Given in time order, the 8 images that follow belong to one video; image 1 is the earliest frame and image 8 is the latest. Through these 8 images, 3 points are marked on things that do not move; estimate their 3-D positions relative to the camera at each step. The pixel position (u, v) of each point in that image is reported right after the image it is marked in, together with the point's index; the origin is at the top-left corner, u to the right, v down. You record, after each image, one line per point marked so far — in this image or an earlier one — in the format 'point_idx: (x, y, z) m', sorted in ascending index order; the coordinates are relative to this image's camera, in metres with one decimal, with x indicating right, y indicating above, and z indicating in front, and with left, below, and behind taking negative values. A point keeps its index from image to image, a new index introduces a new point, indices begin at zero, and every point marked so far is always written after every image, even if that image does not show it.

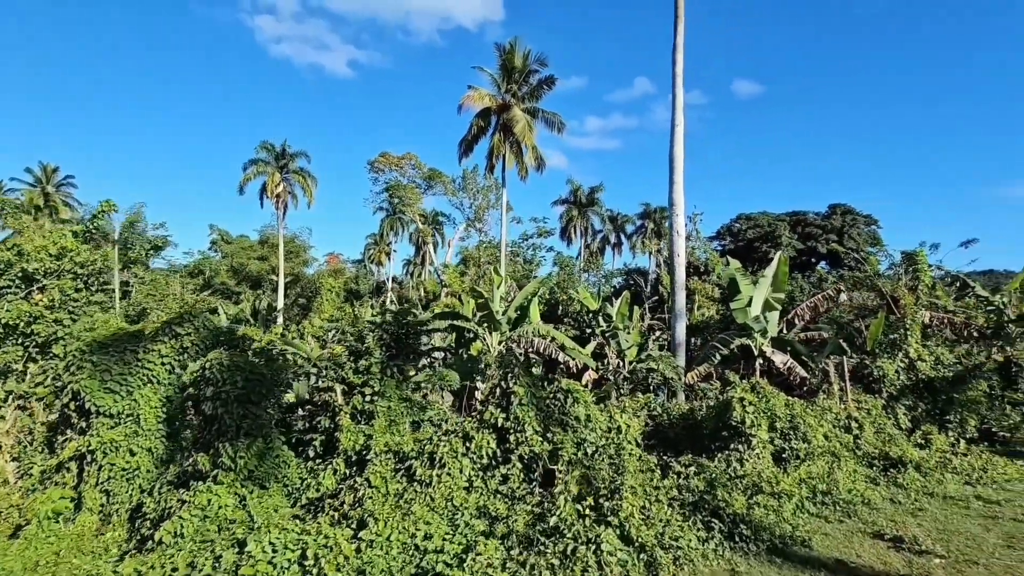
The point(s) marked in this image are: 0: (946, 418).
0: (+7.3, -2.2, +8.5) m
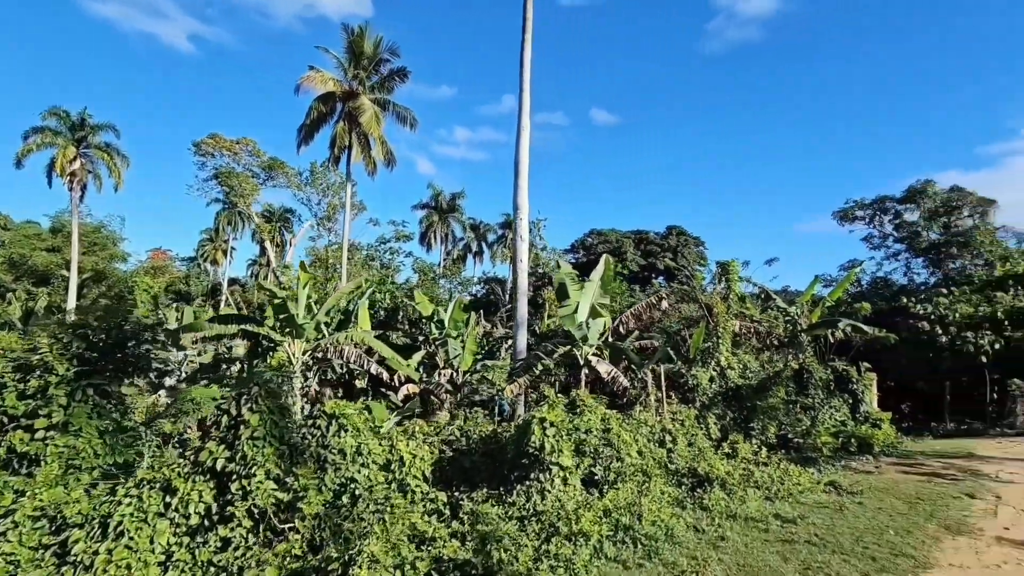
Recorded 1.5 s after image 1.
0: (+4.0, -2.3, +8.6) m
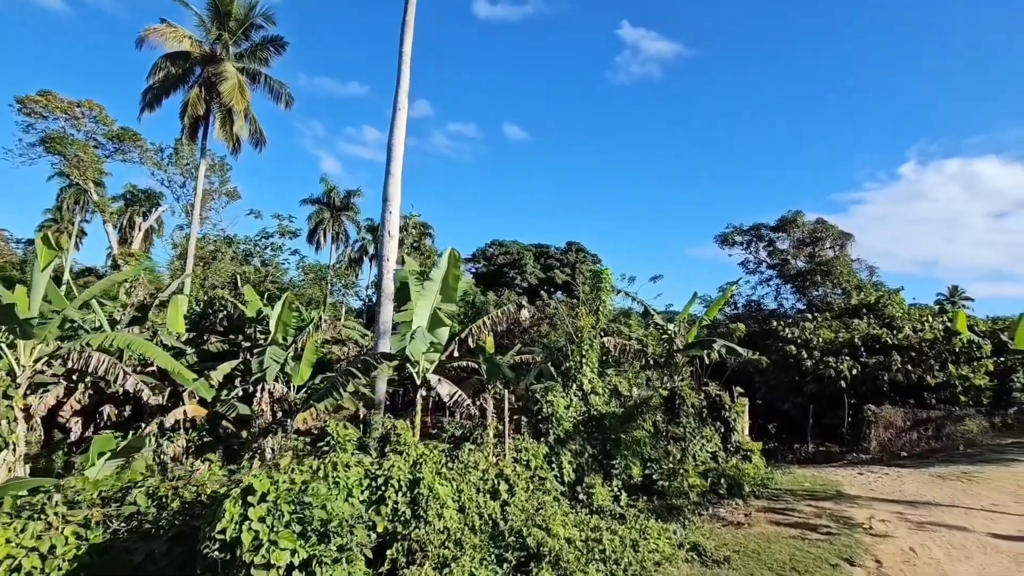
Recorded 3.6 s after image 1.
0: (+1.4, -2.5, +7.2) m
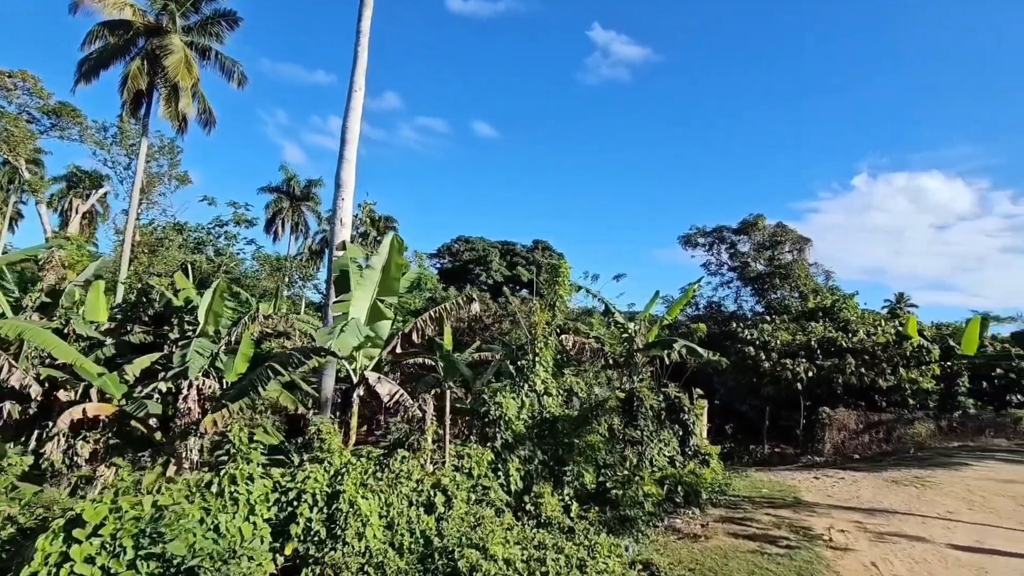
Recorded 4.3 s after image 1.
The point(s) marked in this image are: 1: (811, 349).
0: (+0.7, -2.4, +6.7) m
1: (+9.9, -2.0, +17.0) m
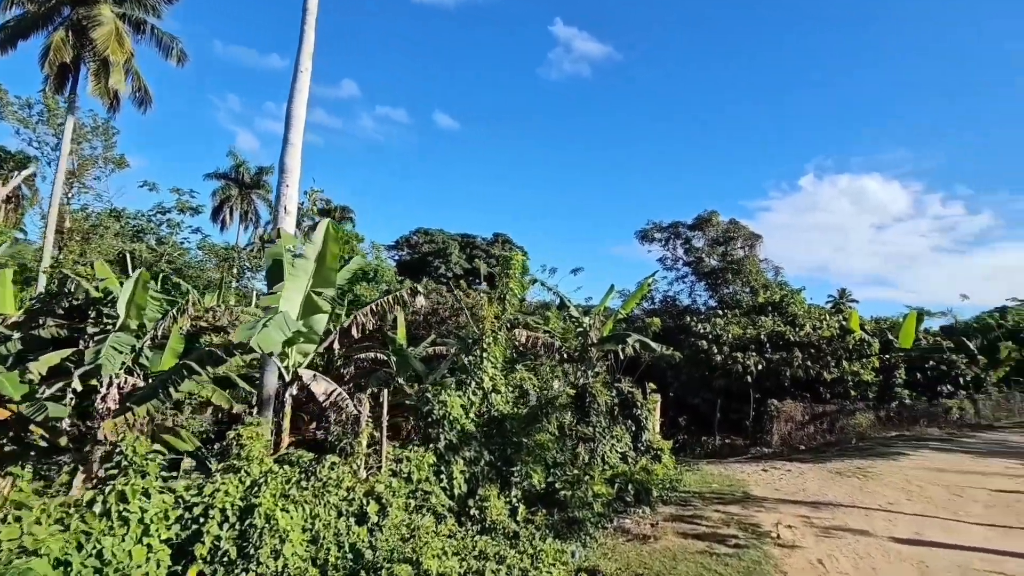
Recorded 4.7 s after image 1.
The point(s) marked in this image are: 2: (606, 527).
0: (0.0, -2.3, +6.4) m
1: (+8.4, -1.9, +17.3) m
2: (+1.1, -2.9, +6.2) m
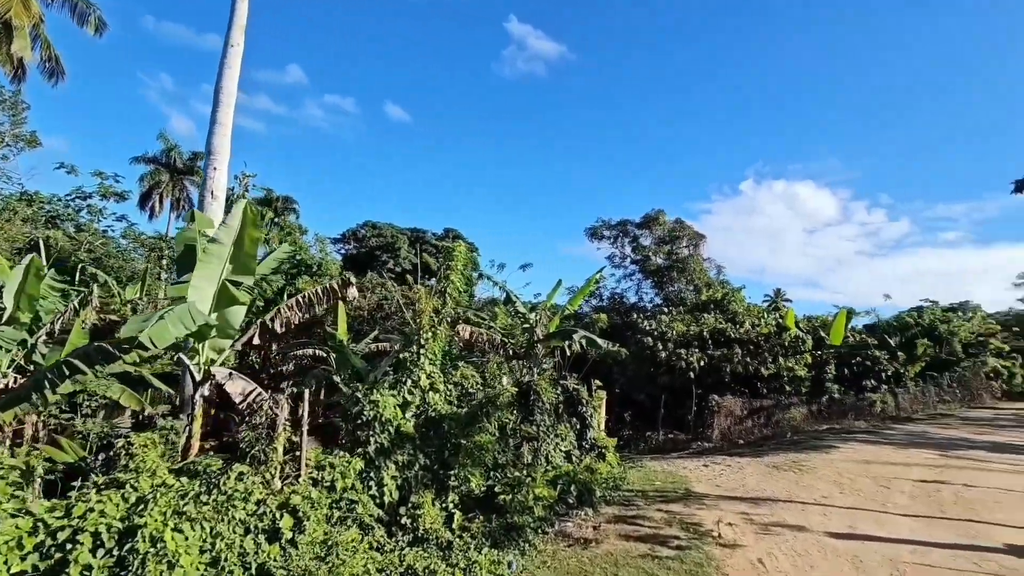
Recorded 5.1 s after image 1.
0: (-0.7, -2.2, +6.0) m
1: (+6.6, -1.8, +17.7) m
2: (+0.4, -2.8, +5.9) m
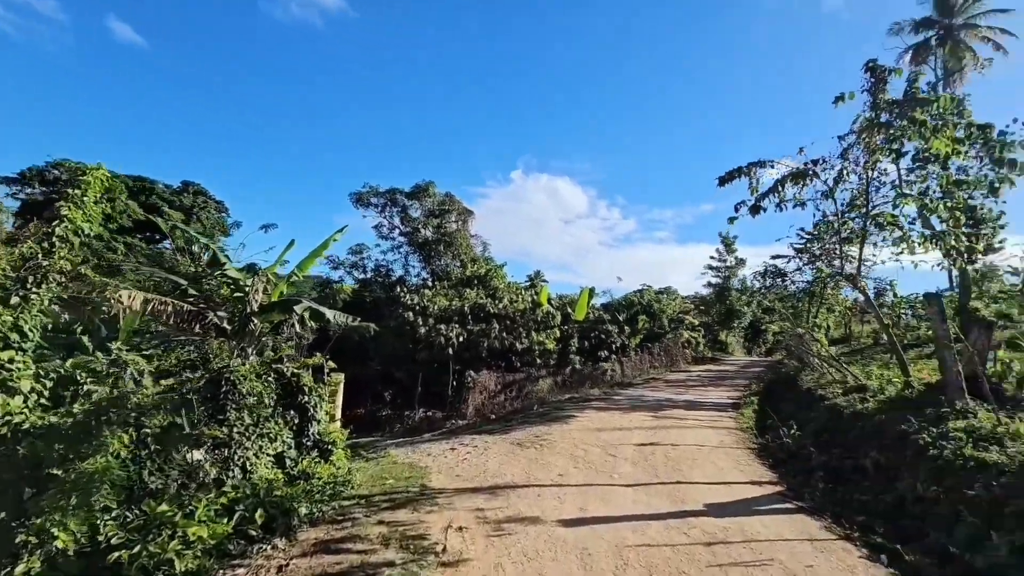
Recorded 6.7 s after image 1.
0: (-3.5, -1.7, +3.6) m
1: (-1.6, -0.9, +17.3) m
2: (-2.4, -2.4, +4.1) m
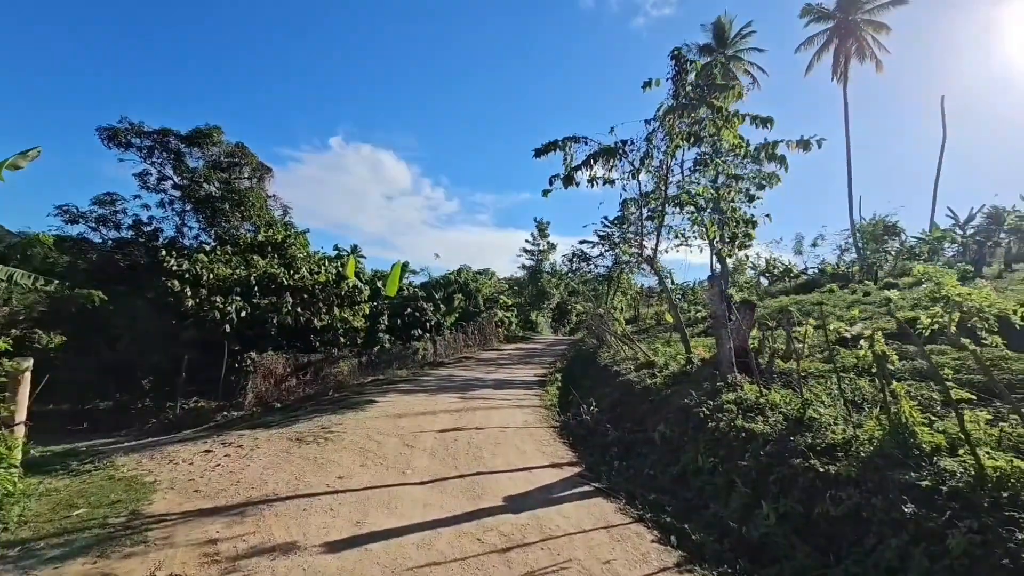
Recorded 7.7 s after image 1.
0: (-4.6, -1.3, +1.1) m
1: (-7.5, +0.1, +14.6) m
2: (-3.8, -2.0, +1.9) m
